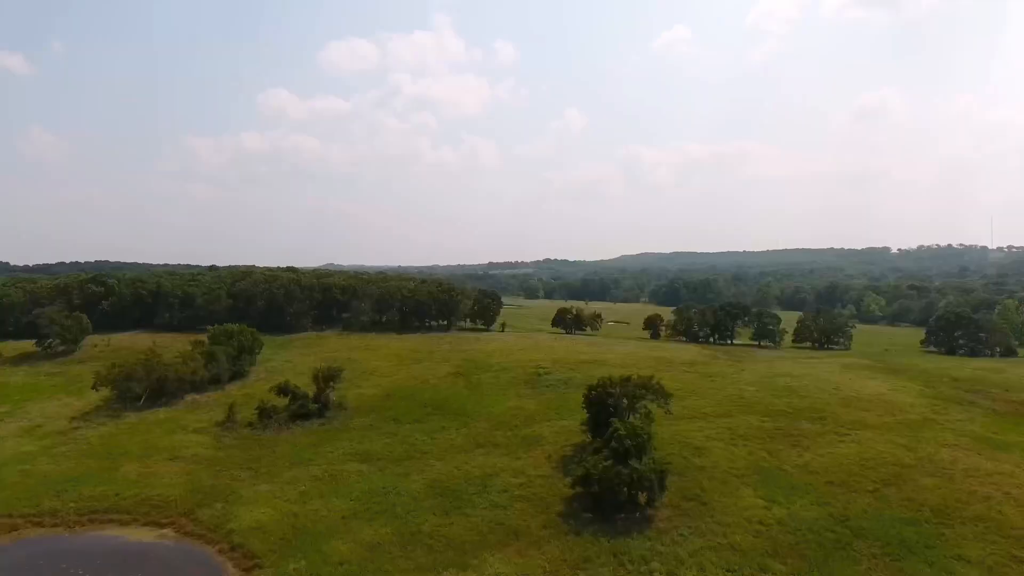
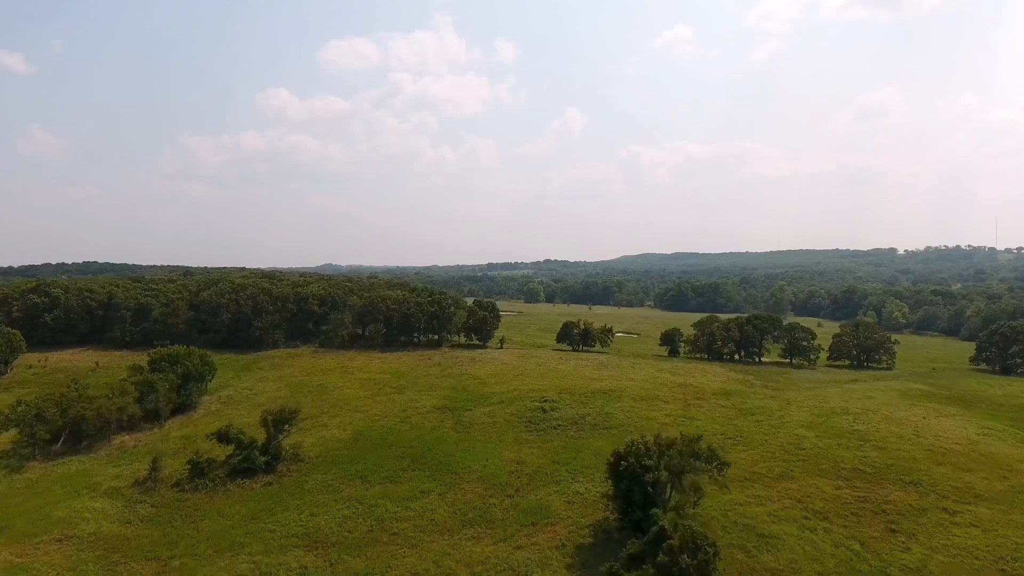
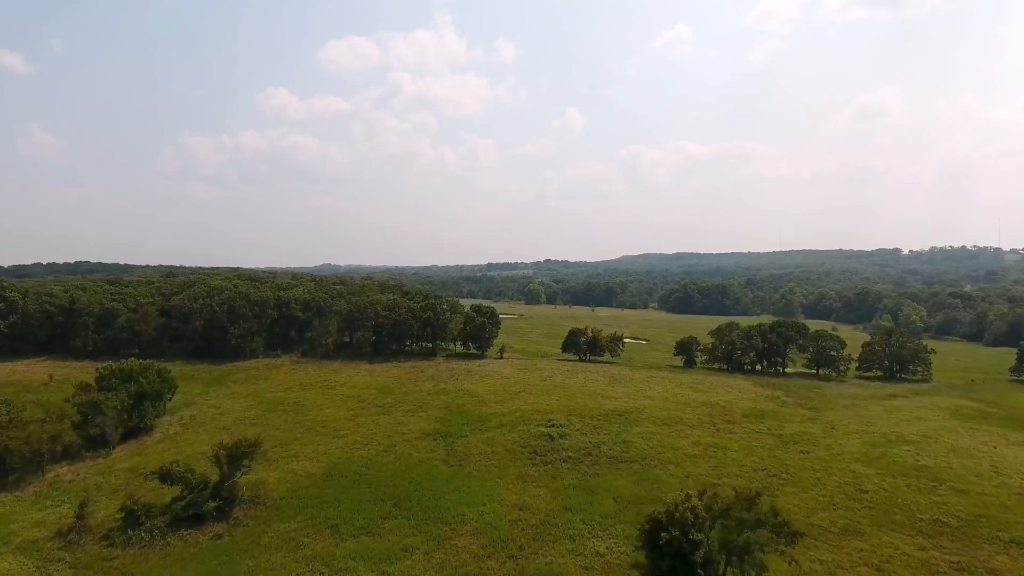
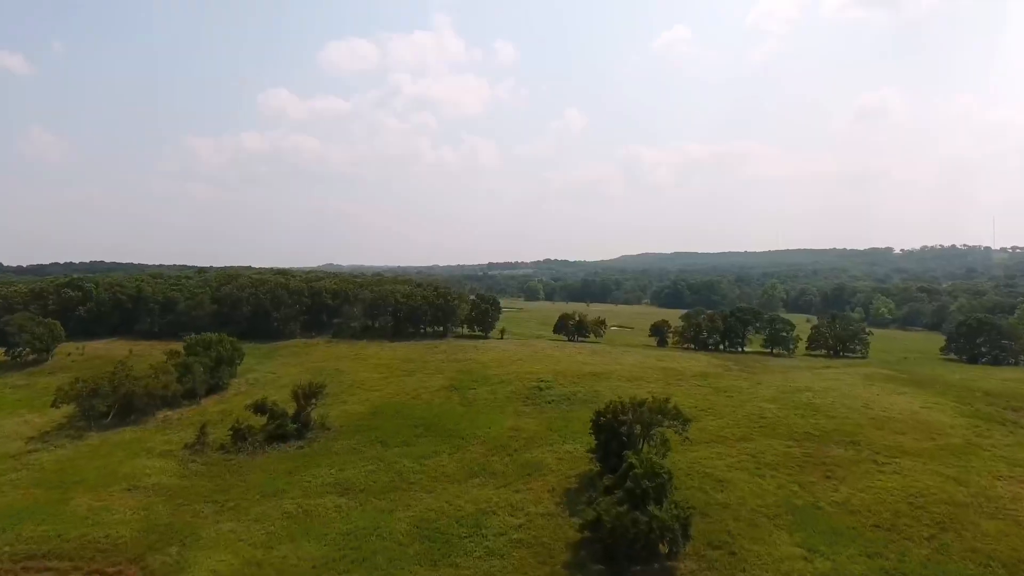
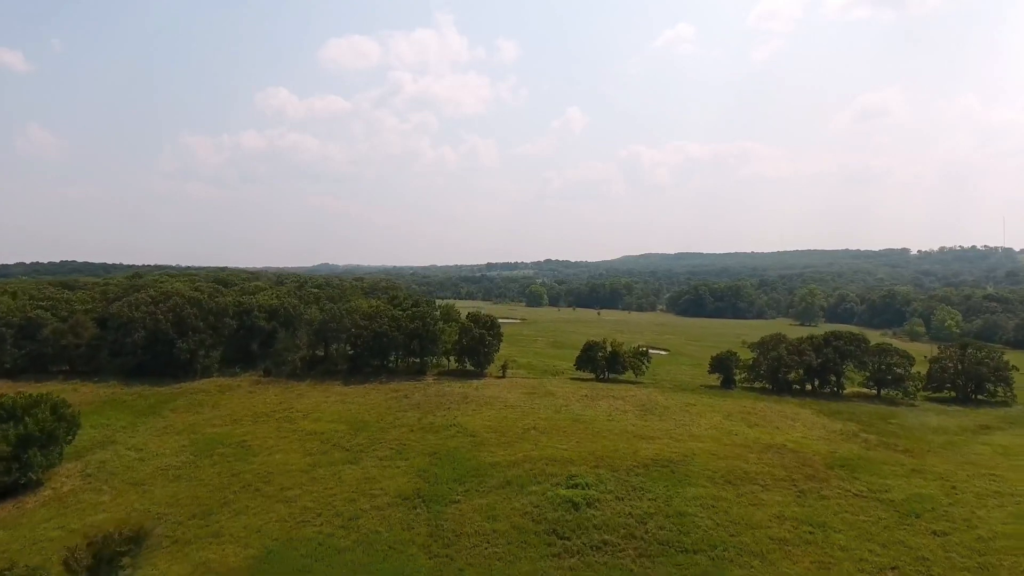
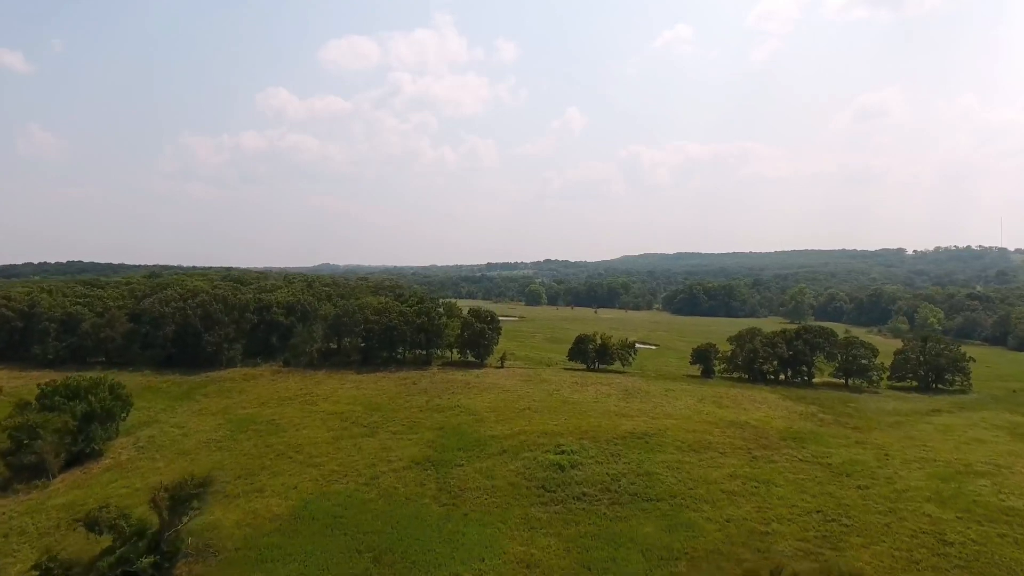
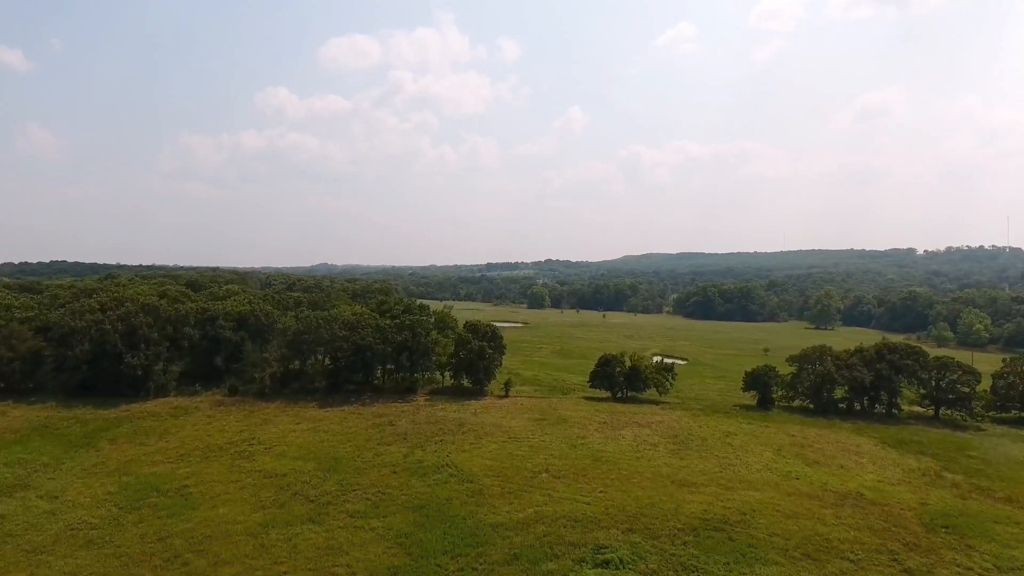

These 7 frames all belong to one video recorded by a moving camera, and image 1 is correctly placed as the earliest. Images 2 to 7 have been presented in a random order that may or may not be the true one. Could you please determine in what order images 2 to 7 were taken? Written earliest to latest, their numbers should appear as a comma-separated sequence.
4, 2, 3, 6, 5, 7
